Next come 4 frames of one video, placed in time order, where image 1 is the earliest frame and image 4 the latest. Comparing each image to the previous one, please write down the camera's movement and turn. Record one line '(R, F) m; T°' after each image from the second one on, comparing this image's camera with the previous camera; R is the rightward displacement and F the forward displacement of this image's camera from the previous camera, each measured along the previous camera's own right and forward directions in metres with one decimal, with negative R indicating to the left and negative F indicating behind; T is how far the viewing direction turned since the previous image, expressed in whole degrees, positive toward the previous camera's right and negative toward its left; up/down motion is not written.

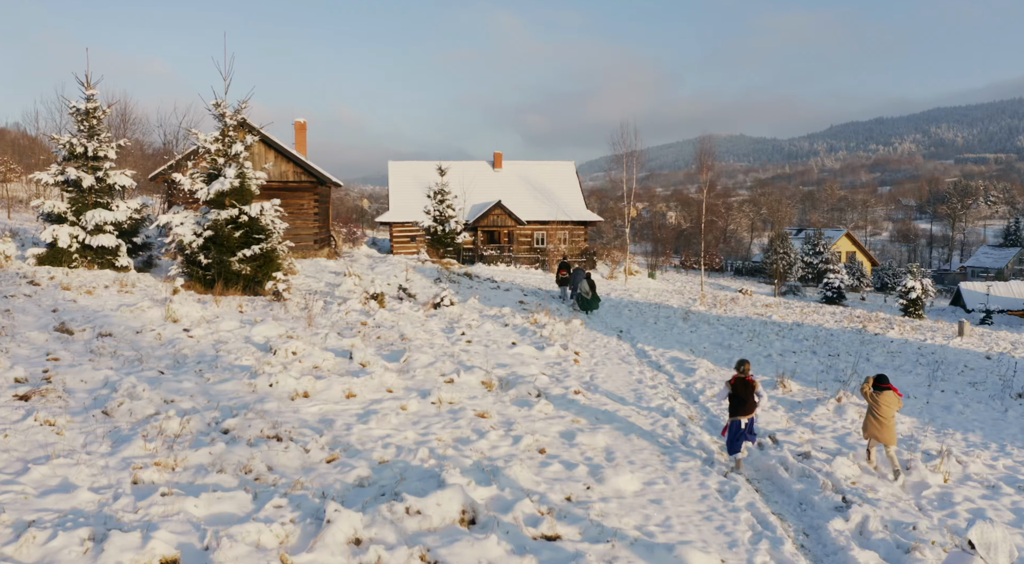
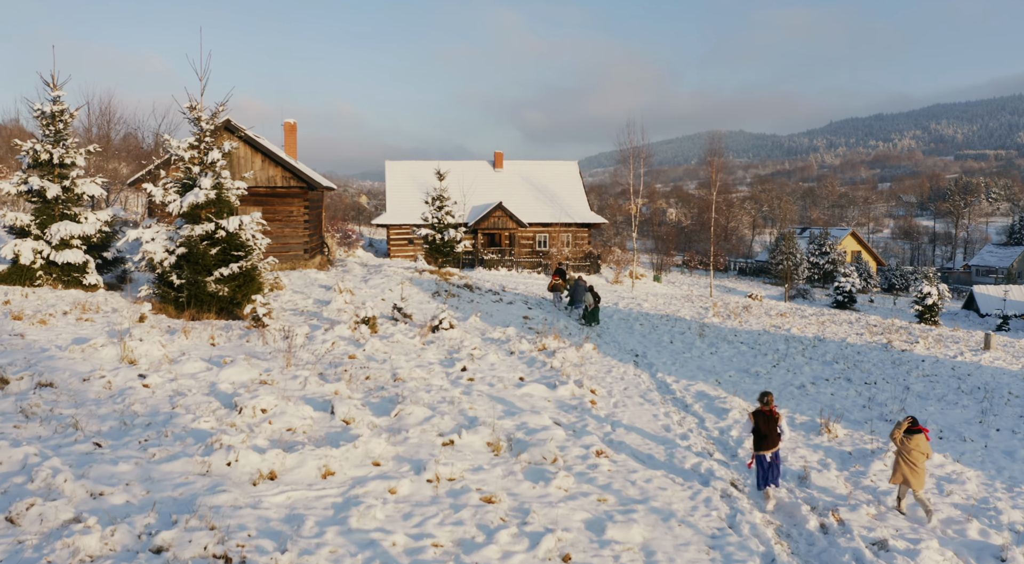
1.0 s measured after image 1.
(-0.1, +1.5) m; 0°
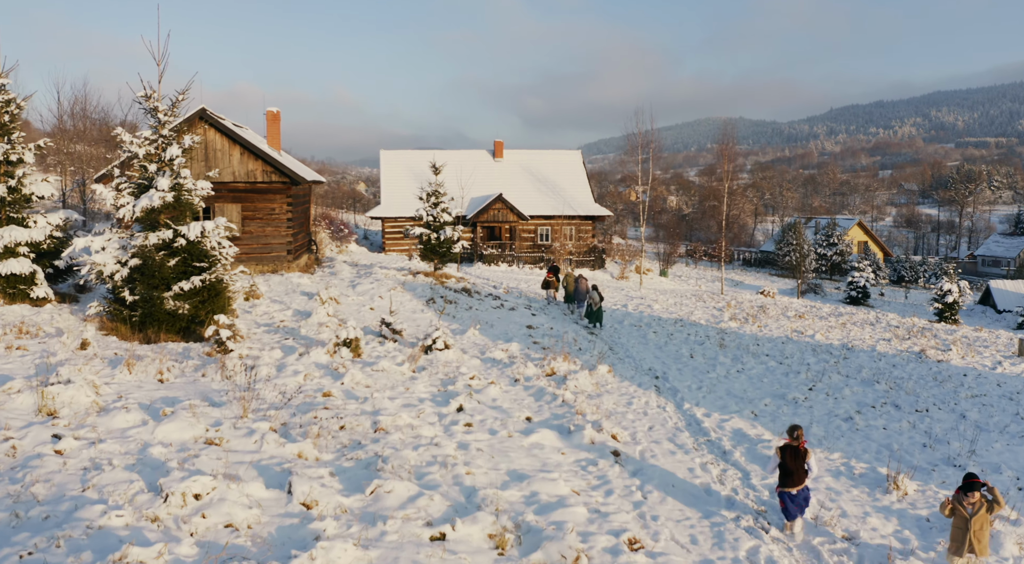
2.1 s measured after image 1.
(-0.1, +1.9) m; 0°
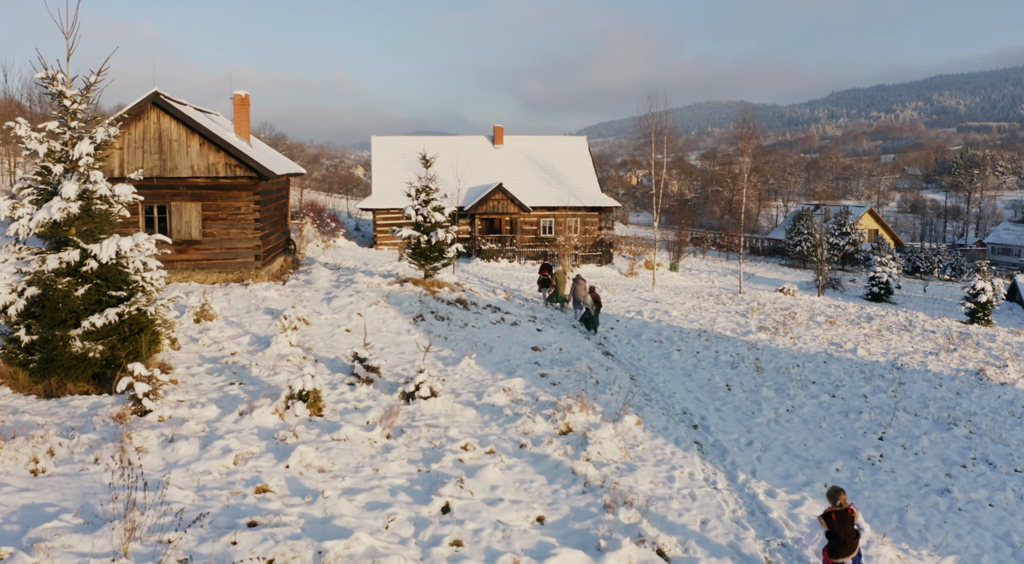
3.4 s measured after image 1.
(-0.1, +2.8) m; 0°
